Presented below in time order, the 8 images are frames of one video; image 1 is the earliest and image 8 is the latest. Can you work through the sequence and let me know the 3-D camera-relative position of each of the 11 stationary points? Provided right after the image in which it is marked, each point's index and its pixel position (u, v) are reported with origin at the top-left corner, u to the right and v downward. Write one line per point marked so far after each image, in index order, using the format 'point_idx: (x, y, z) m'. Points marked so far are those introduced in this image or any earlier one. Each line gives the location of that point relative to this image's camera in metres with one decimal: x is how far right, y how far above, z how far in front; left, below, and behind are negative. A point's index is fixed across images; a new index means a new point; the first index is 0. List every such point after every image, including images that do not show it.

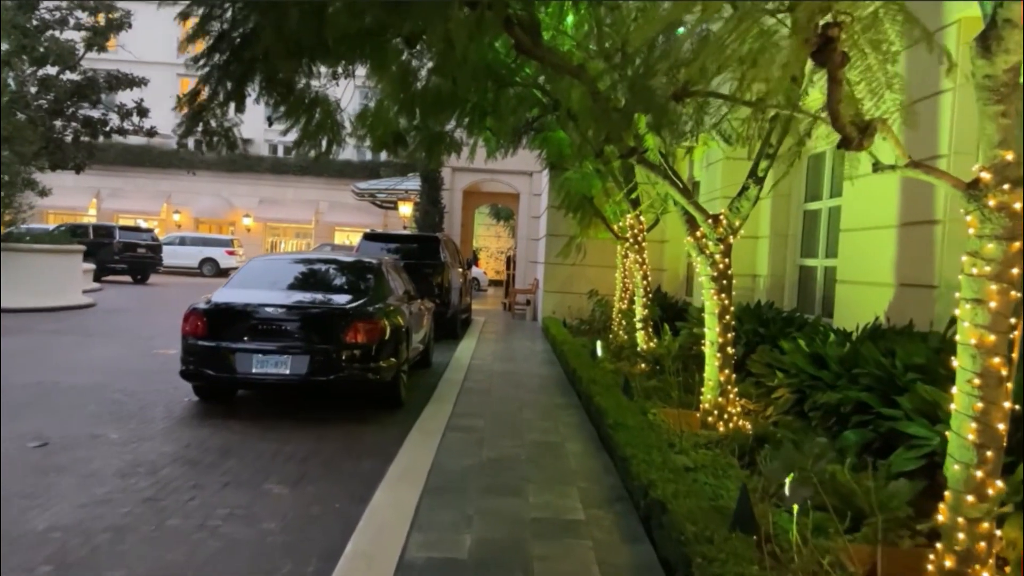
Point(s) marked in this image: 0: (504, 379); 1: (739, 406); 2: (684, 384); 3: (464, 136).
0: (-0.1, -0.9, +8.3) m
1: (+1.9, -1.0, +6.6) m
2: (+1.7, -0.9, +7.8) m
3: (-0.6, +2.0, +10.5) m
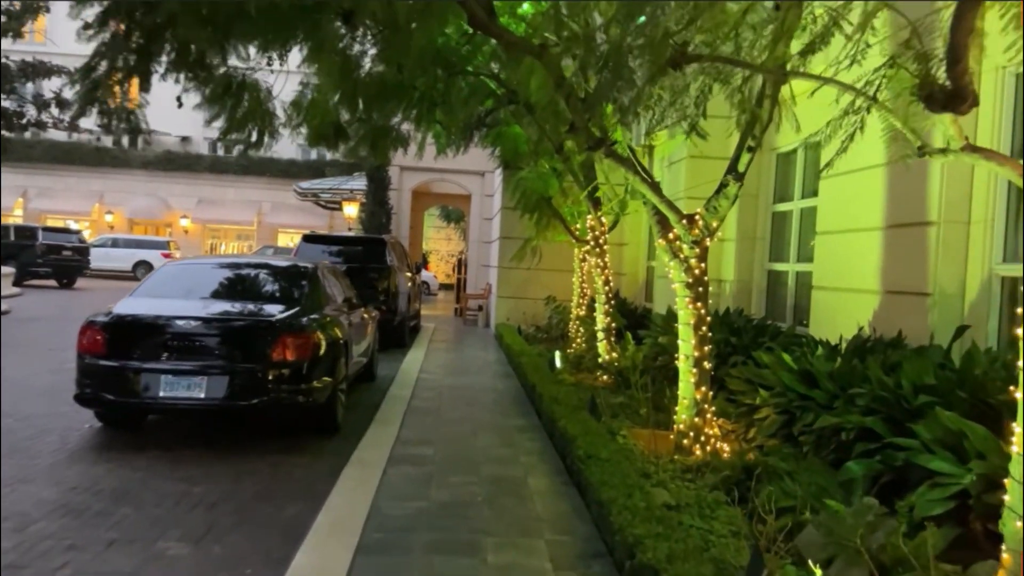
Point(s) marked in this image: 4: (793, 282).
0: (-0.5, -1.0, +7.5) m
1: (+1.5, -1.0, +6.0) m
2: (+1.3, -1.0, +7.1) m
3: (-1.2, +1.9, +9.7) m
4: (+3.0, +0.1, +8.7) m
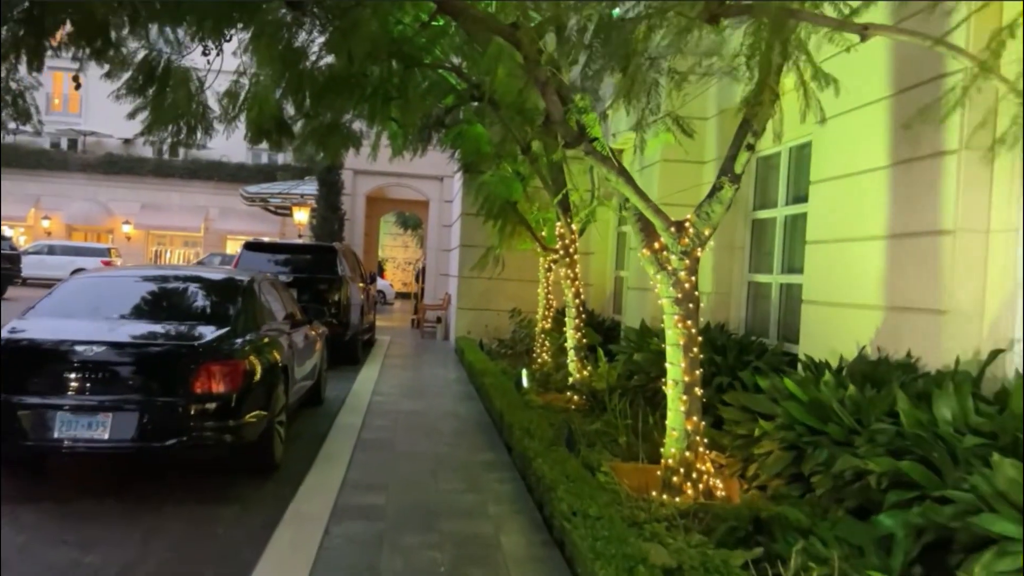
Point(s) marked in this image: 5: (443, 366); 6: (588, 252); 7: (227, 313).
0: (-0.8, -1.1, +6.7) m
1: (+1.3, -1.1, +5.3) m
2: (+1.0, -1.1, +6.4) m
3: (-1.6, +1.8, +8.9) m
4: (+2.7, -0.1, +8.0) m
5: (-0.9, -1.1, +11.0) m
6: (+1.2, +0.6, +12.7) m
7: (-2.1, -0.2, +6.0) m
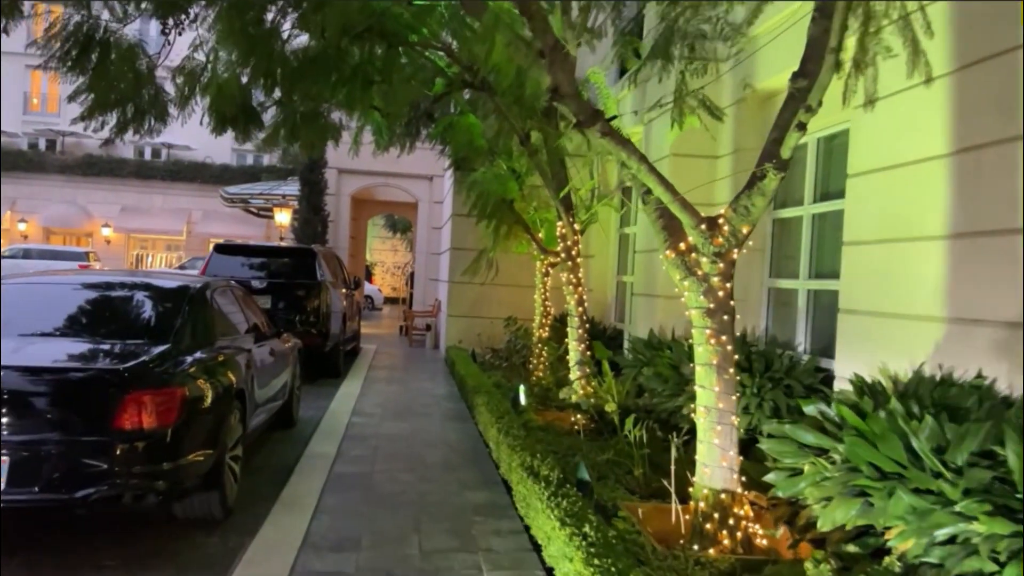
0: (-0.8, -1.2, +5.8) m
1: (+1.3, -1.2, +4.4) m
2: (+1.0, -1.2, +5.6) m
3: (-1.7, +1.7, +8.0) m
4: (+2.6, -0.1, +7.2) m
5: (-1.0, -1.1, +10.1) m
6: (+1.1, +0.5, +11.9) m
7: (-2.1, -0.2, +5.1) m
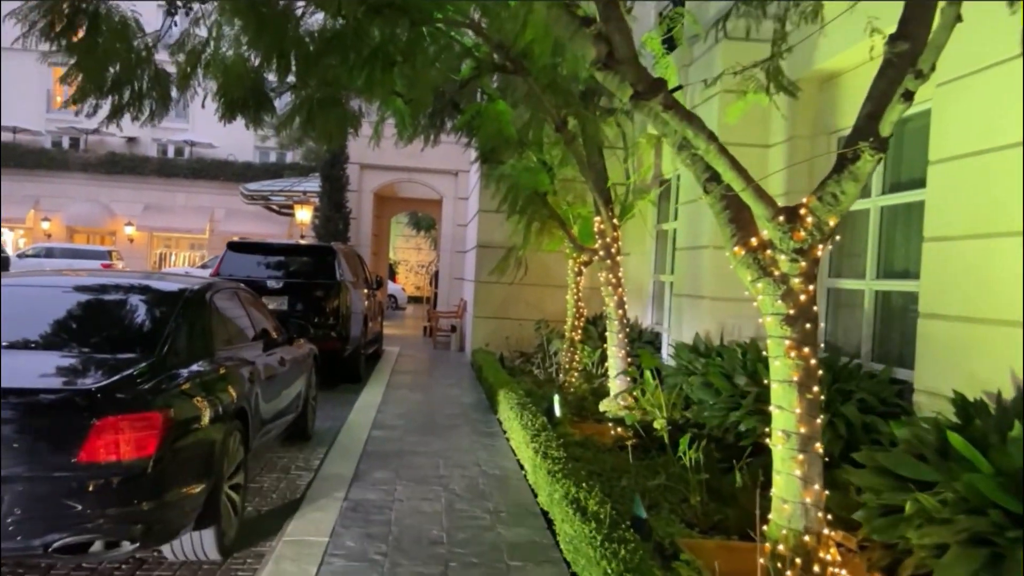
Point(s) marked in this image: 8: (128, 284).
0: (-0.6, -1.2, +5.2) m
1: (+1.5, -1.2, +3.7) m
2: (+1.2, -1.2, +4.9) m
3: (-1.4, +1.7, +7.4) m
4: (+2.9, -0.1, +6.5) m
5: (-0.6, -1.1, +9.5) m
6: (+1.5, +0.5, +11.2) m
7: (-1.9, -0.2, +4.6) m
8: (-2.3, 0.0, +4.8) m
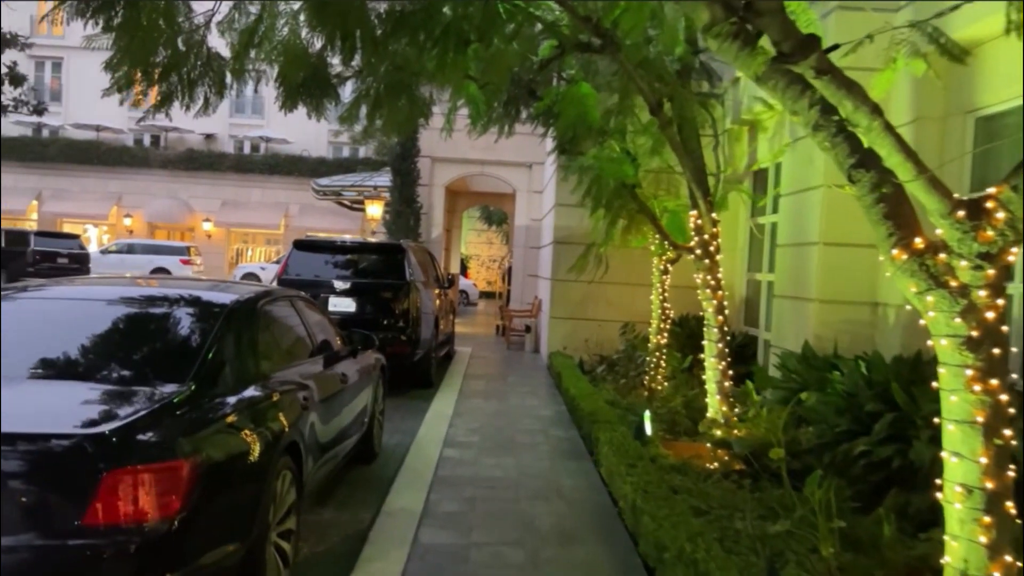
0: (-0.1, -1.2, +4.6) m
1: (+1.9, -1.3, +2.9) m
2: (+1.7, -1.2, +4.1) m
3: (-0.6, +1.7, +6.8) m
4: (+3.5, -0.2, +5.5) m
5: (+0.2, -1.2, +8.8) m
6: (+2.6, +0.5, +10.3) m
7: (-1.4, -0.3, +4.0) m
8: (-1.8, 0.0, +4.3) m
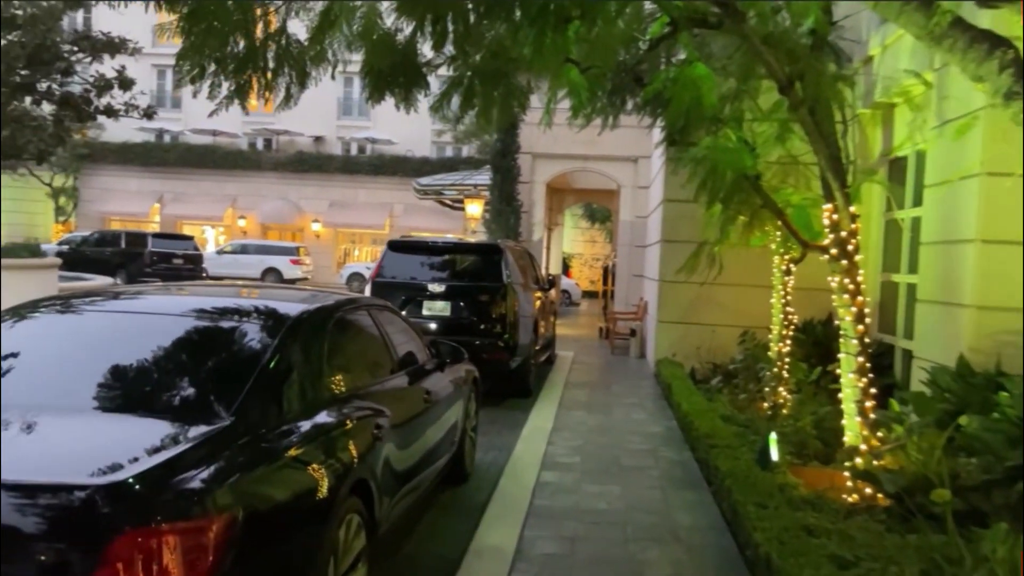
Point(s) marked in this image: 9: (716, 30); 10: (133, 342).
0: (+0.4, -1.3, +4.0) m
1: (+2.2, -1.3, +2.1) m
2: (+2.1, -1.3, +3.3) m
3: (+0.2, +1.6, +6.2) m
4: (+4.2, -0.2, +4.4) m
5: (+1.3, -1.2, +8.1) m
6: (+3.8, +0.5, +9.3) m
7: (-1.0, -0.3, +3.6) m
8: (-1.3, -0.1, +4.0) m
9: (+1.4, +1.8, +5.5) m
10: (-1.7, -0.2, +3.6) m
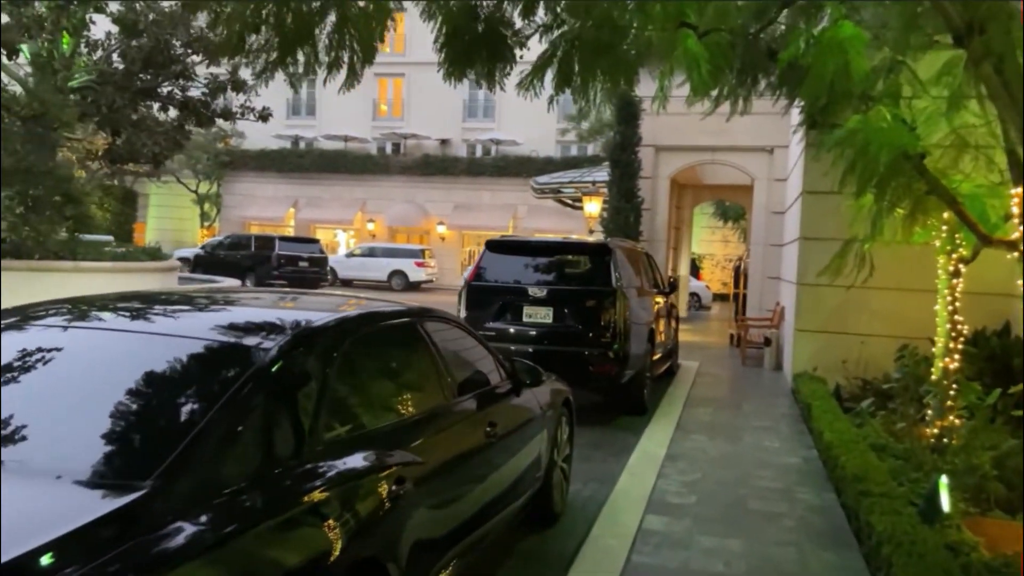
0: (+0.8, -1.3, +3.1) m
1: (+2.2, -1.3, +0.9) m
2: (+2.3, -1.3, +2.1) m
3: (+0.9, +1.6, +5.4) m
4: (+4.5, -0.2, +2.9) m
5: (+2.3, -1.2, +7.0) m
6: (+5.0, +0.4, +7.8) m
7: (-0.7, -0.3, +2.9) m
8: (-0.9, -0.1, +3.3) m
9: (+2.0, +1.7, +4.5) m
10: (-1.4, -0.3, +3.0) m
